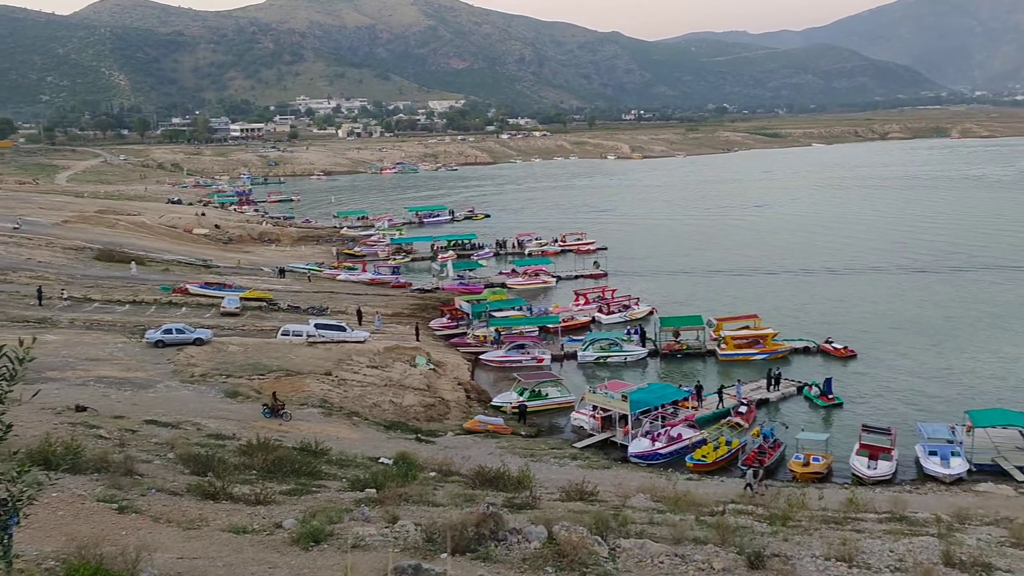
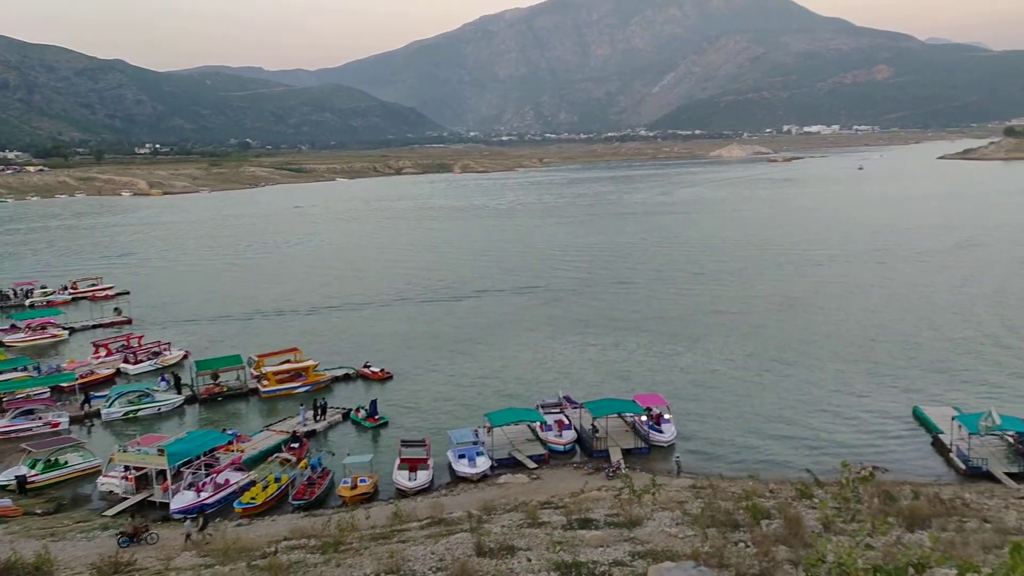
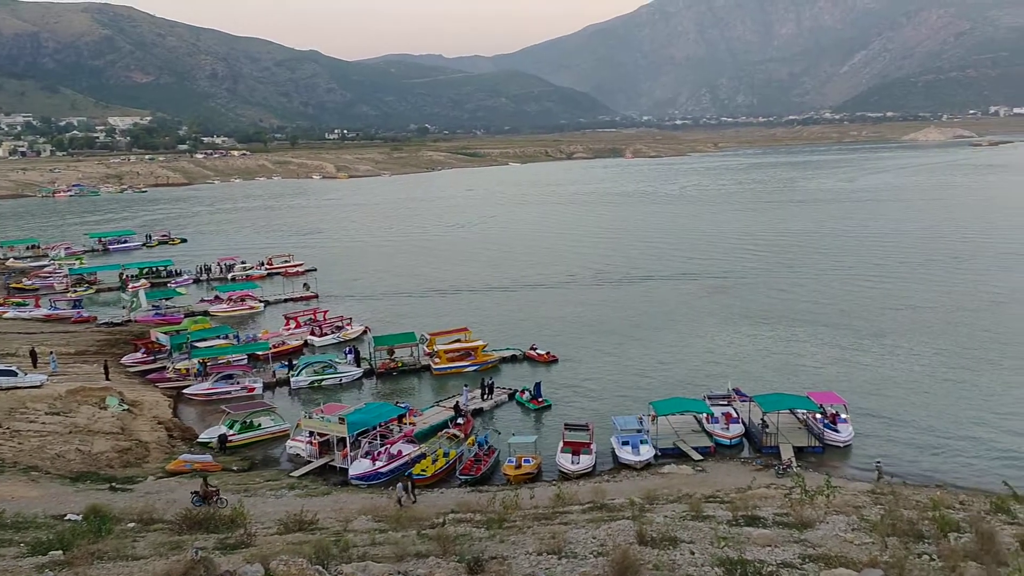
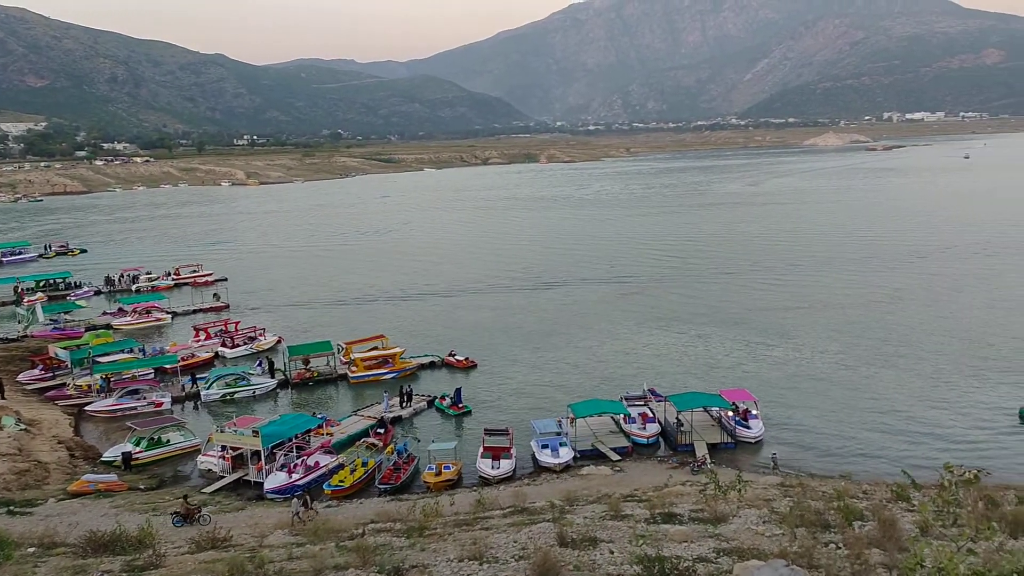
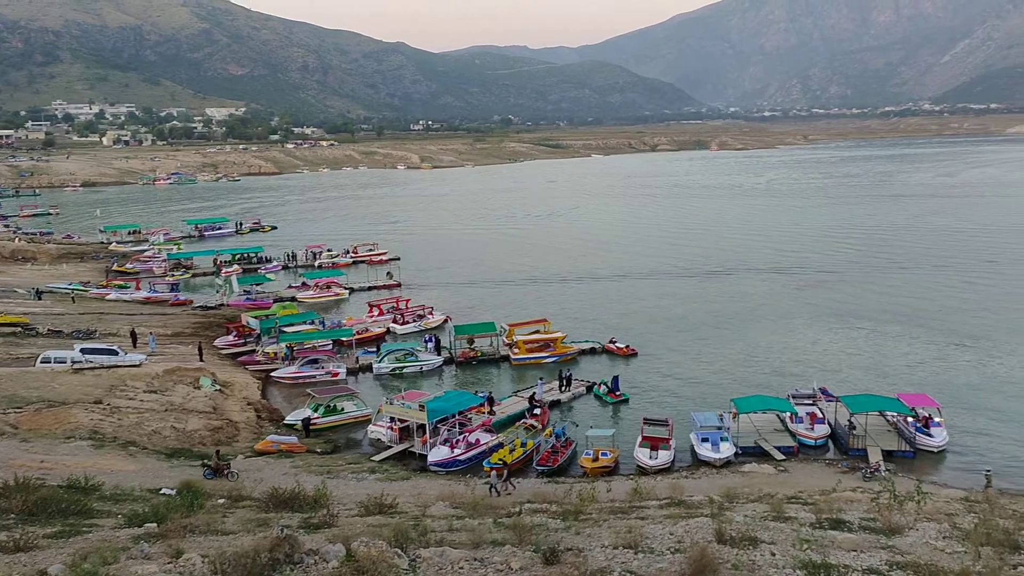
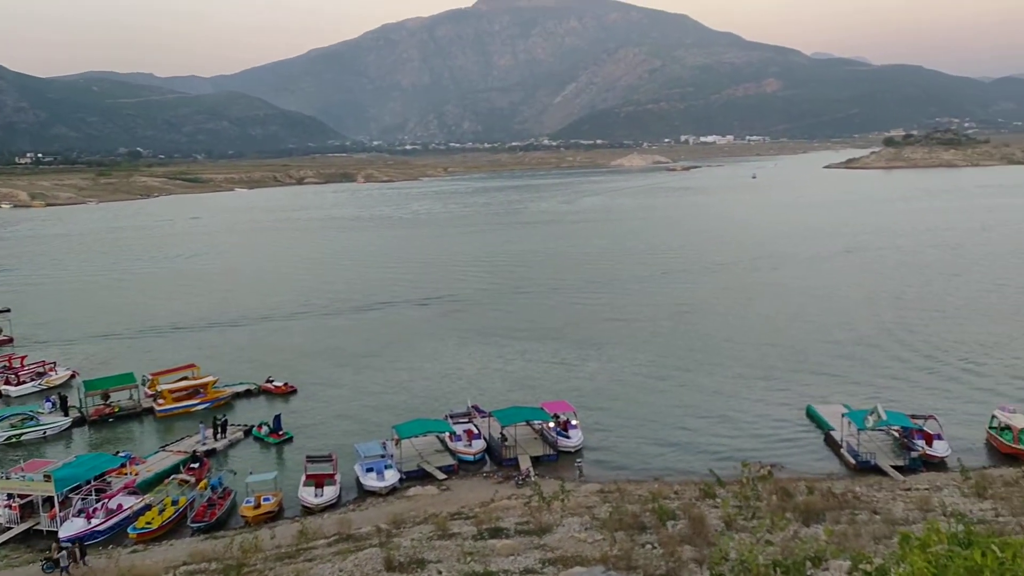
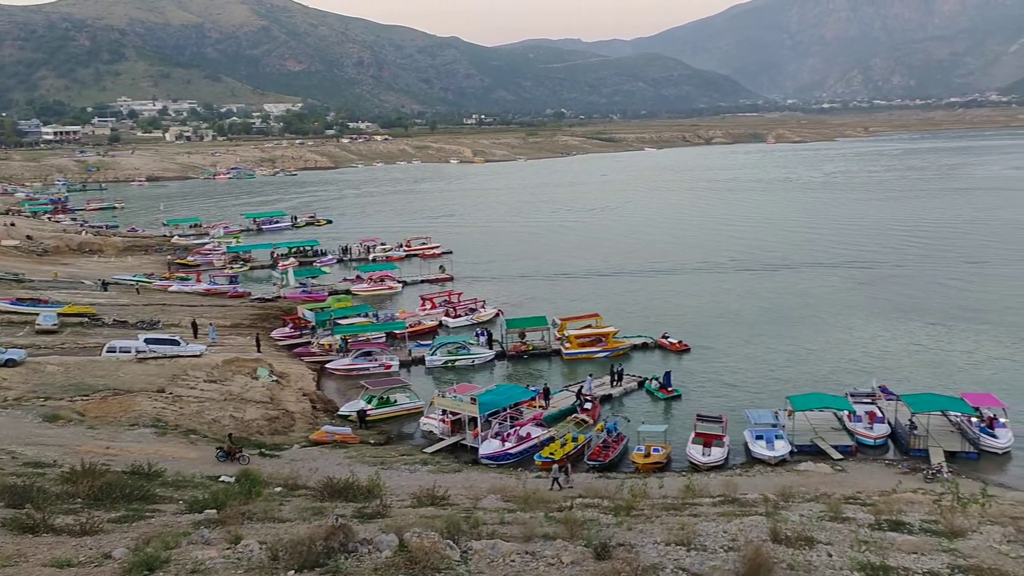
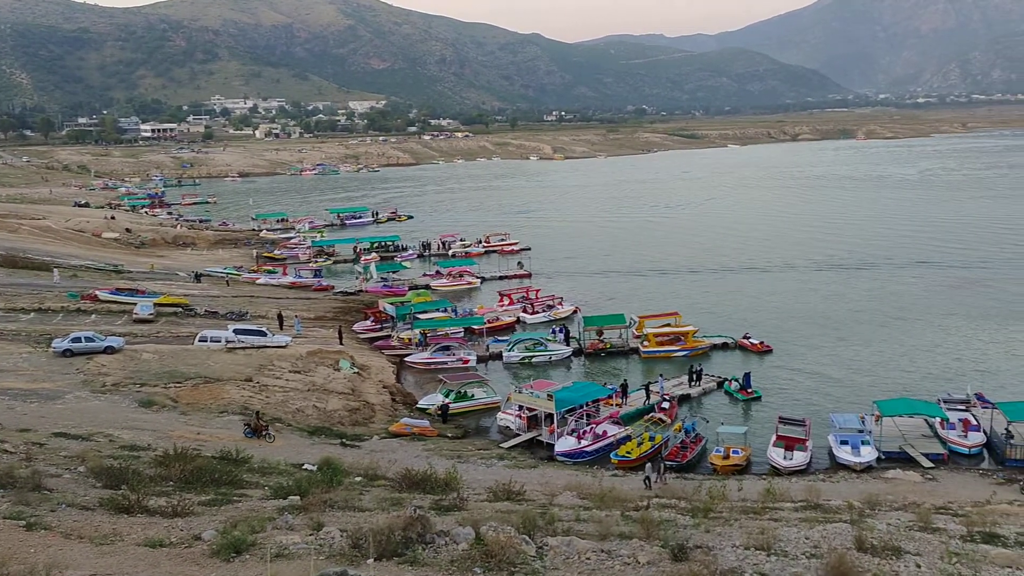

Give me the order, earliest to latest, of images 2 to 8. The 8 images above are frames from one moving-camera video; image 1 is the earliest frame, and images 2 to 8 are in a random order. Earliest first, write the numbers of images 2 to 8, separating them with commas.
8, 7, 5, 3, 4, 2, 6
